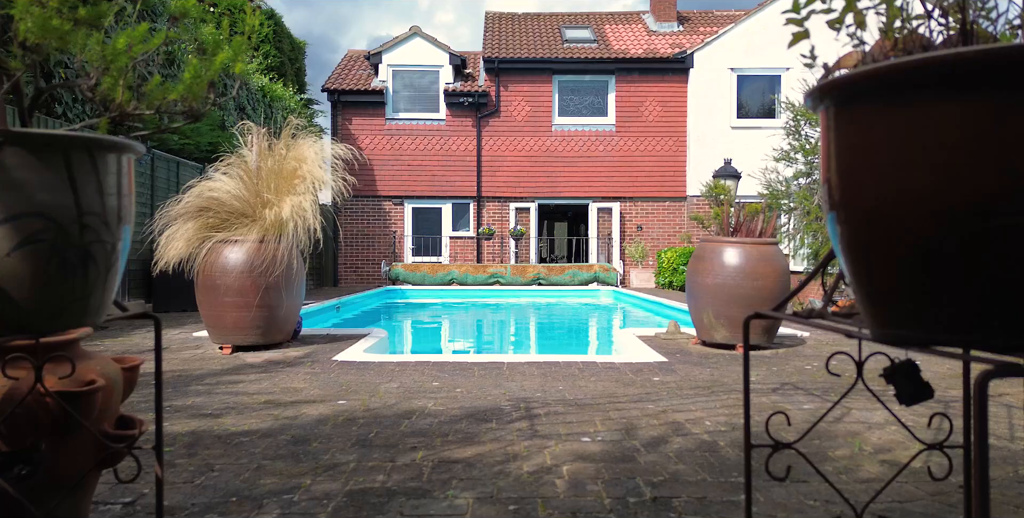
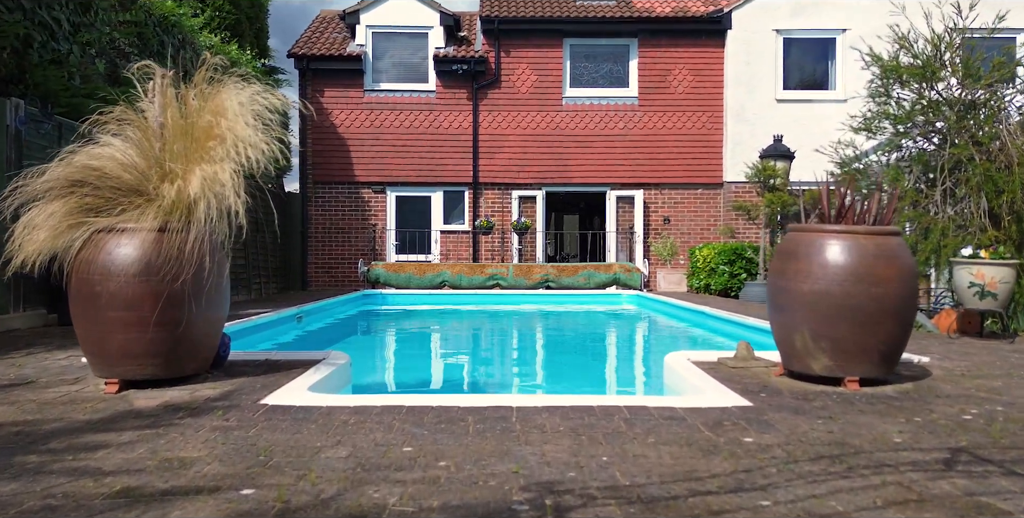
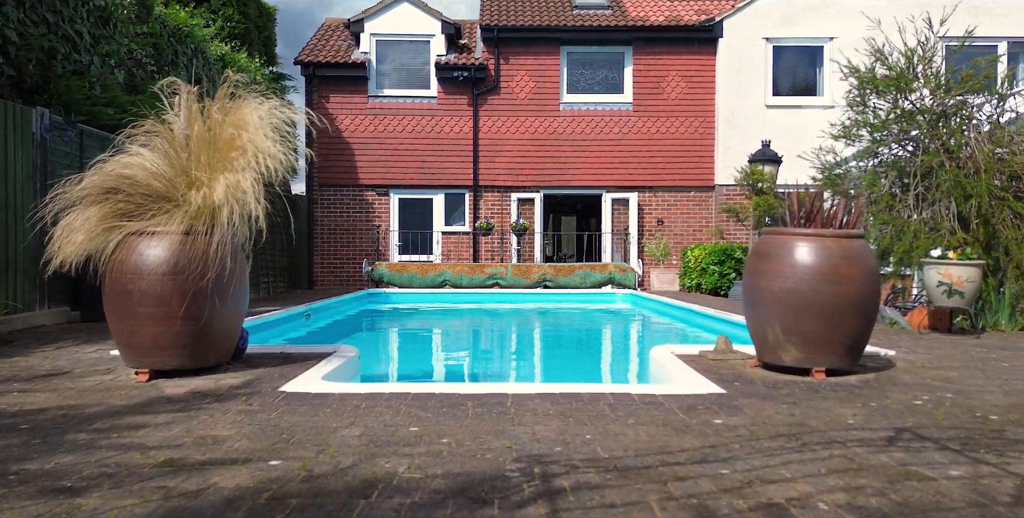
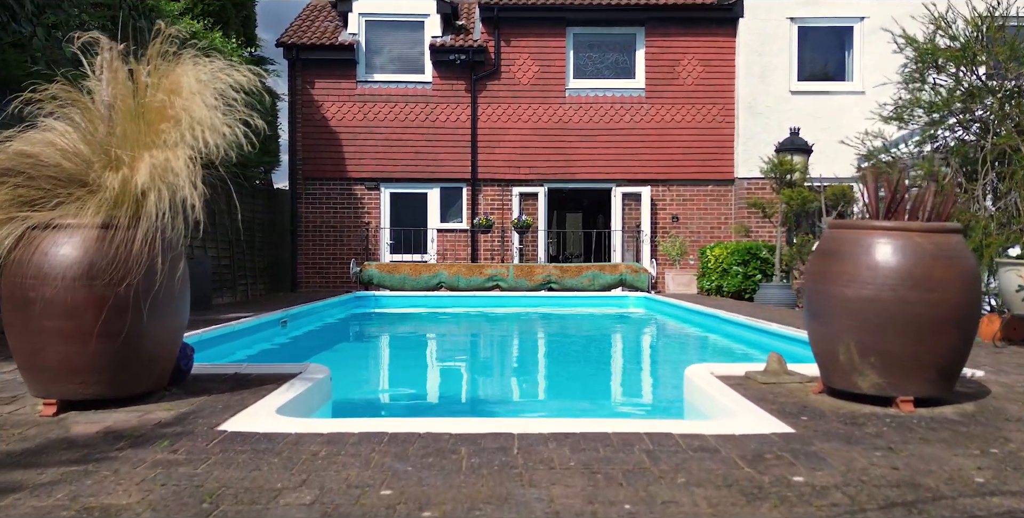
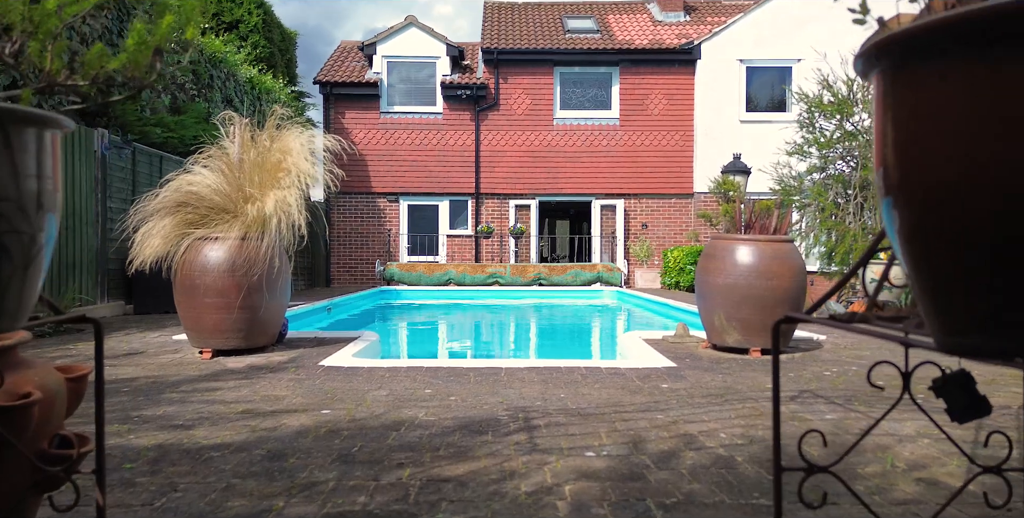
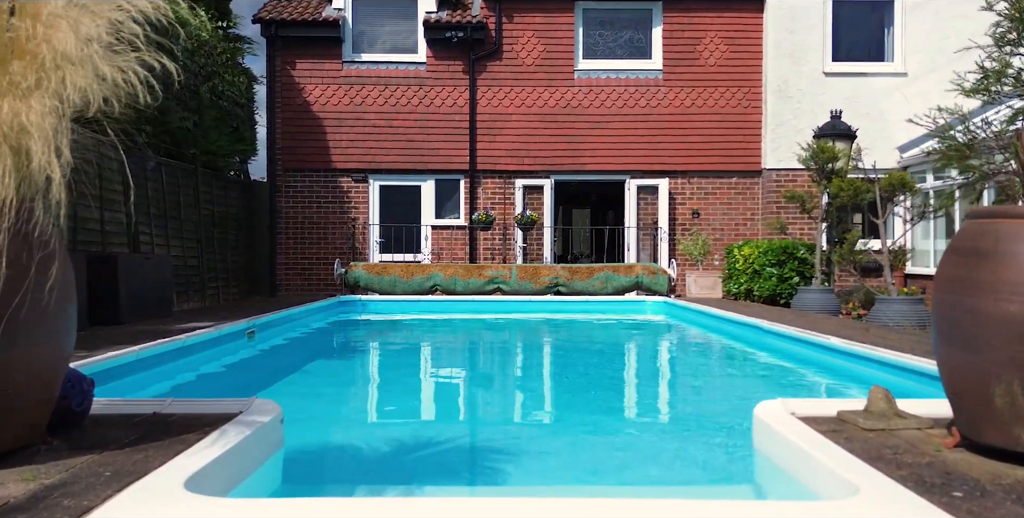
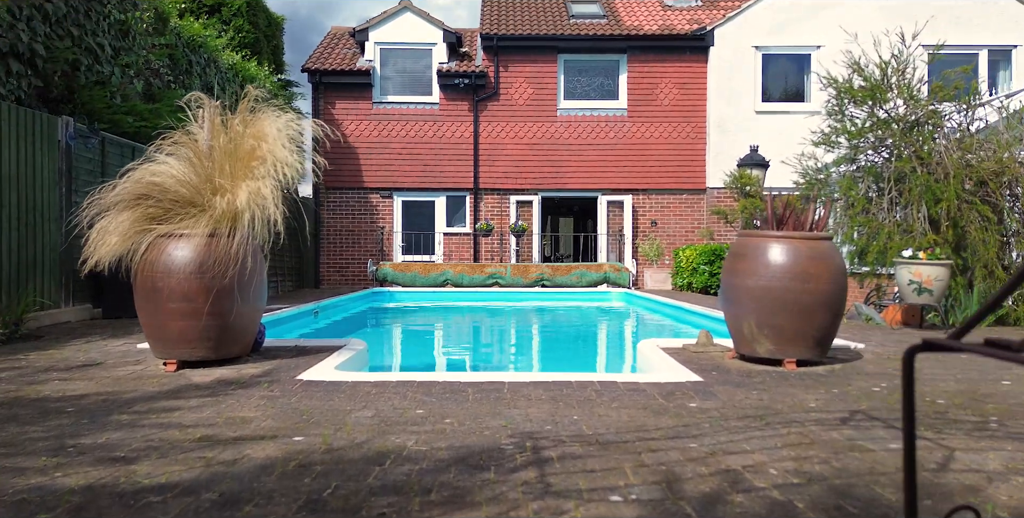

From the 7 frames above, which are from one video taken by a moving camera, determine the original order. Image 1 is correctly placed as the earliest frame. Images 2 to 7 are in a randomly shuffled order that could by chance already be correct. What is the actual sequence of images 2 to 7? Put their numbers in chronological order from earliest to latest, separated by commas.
5, 7, 3, 2, 4, 6
